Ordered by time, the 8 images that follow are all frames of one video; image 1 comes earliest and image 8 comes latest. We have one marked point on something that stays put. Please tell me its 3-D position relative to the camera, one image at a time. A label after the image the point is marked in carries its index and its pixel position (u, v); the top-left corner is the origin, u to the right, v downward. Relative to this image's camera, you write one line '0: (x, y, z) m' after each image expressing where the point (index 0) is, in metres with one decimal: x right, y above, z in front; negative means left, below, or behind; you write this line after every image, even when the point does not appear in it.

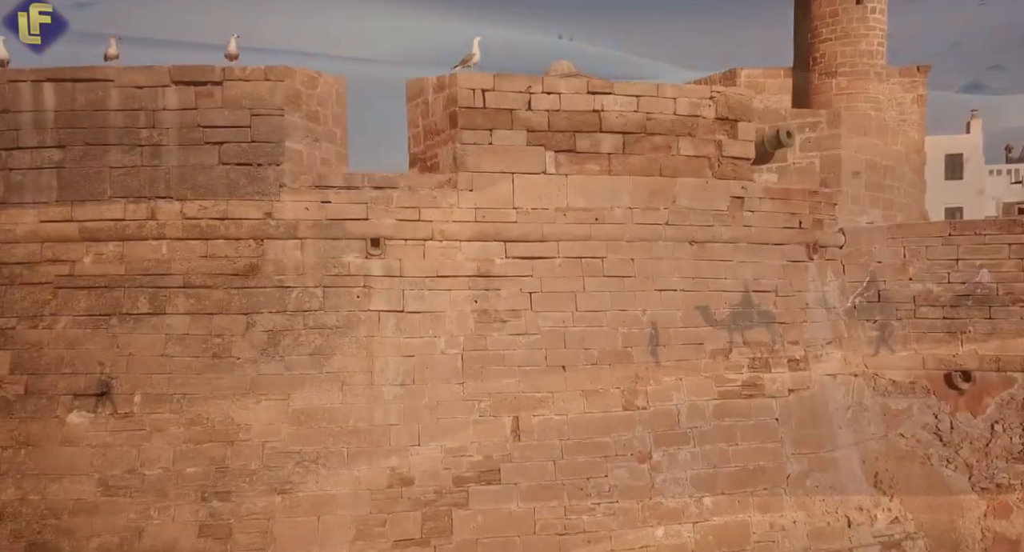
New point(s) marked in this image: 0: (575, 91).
0: (+0.5, +1.5, +6.3) m
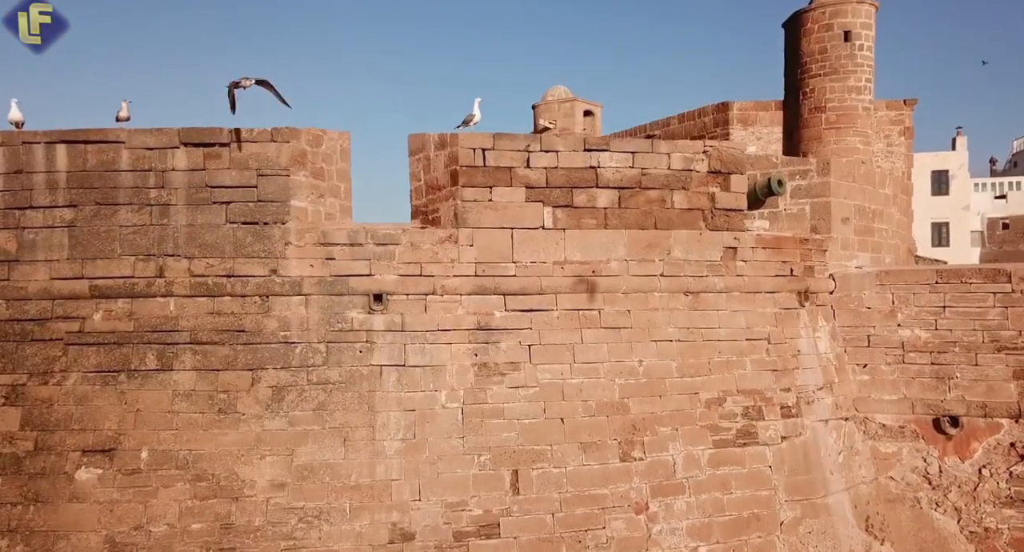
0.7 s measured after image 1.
0: (+0.5, +1.1, +6.5) m
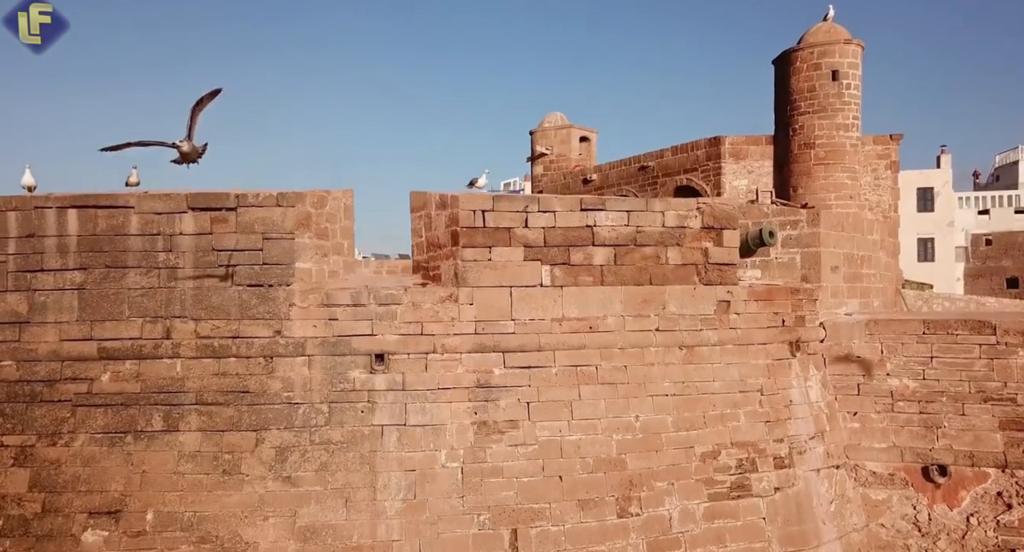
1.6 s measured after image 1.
0: (+0.5, +0.6, +6.6) m
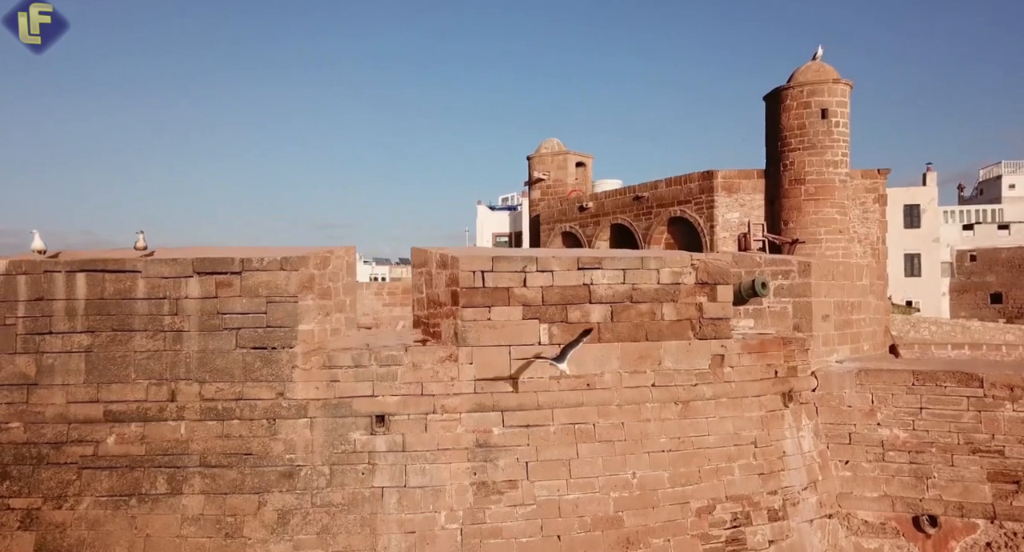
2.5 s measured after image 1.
0: (+0.5, +0.1, +6.8) m
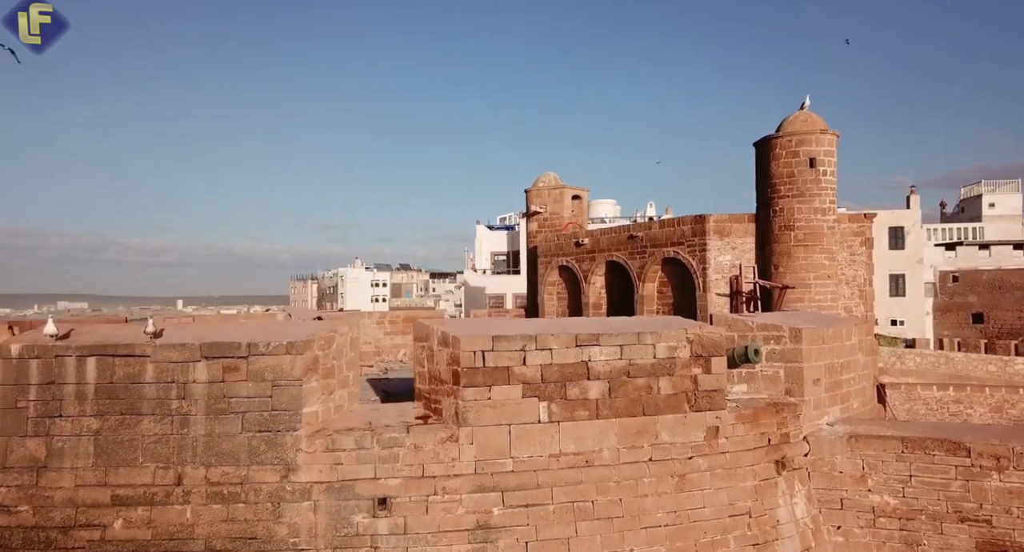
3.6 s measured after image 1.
0: (+0.5, -0.6, +6.9) m
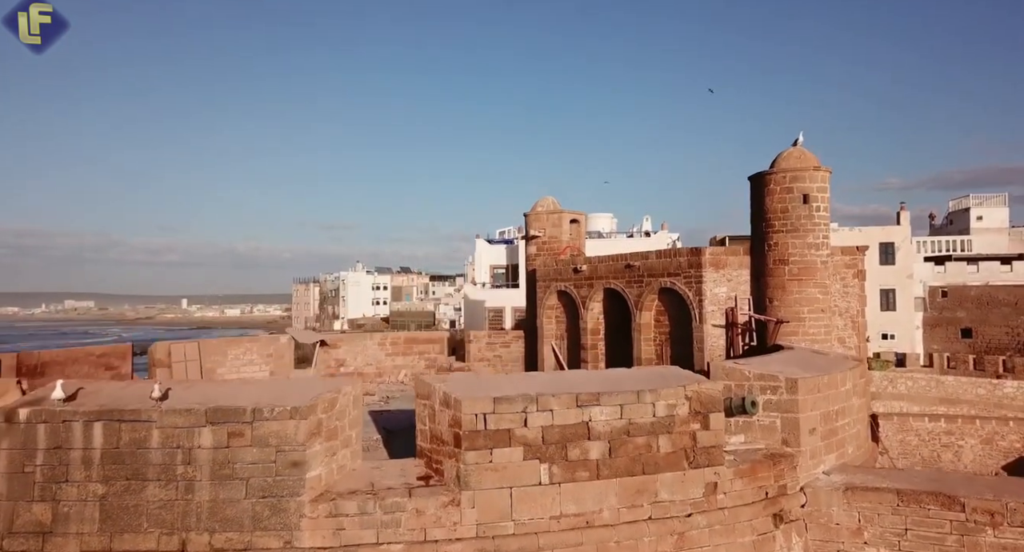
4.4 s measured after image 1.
0: (+0.5, -1.2, +7.0) m
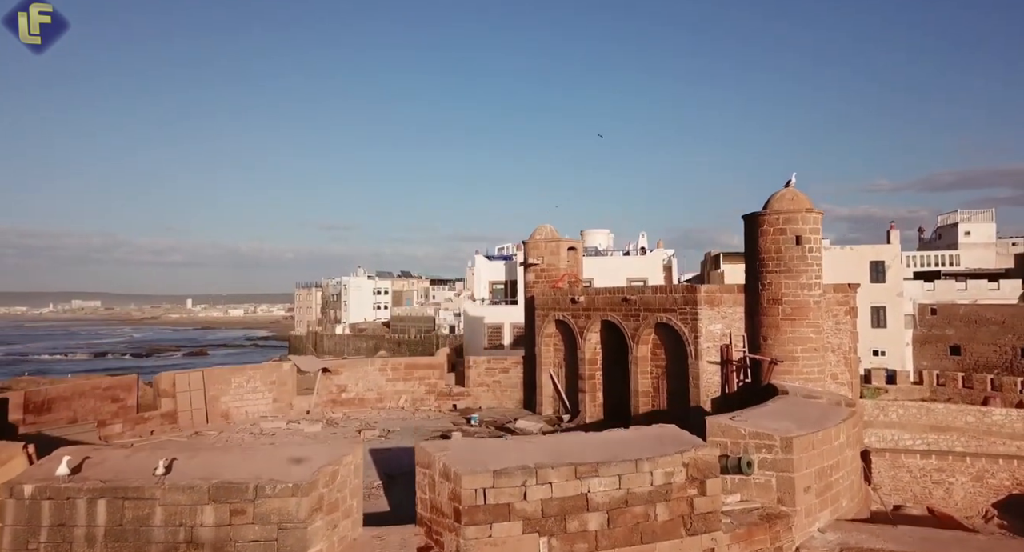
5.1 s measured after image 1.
0: (+0.5, -1.9, +7.0) m
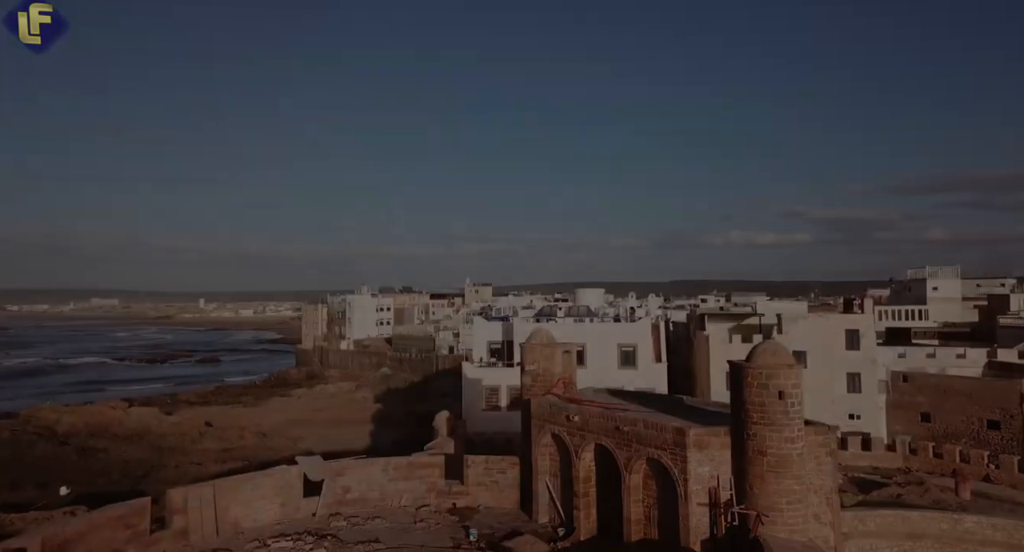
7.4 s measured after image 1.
0: (+0.5, -4.8, +7.7) m
